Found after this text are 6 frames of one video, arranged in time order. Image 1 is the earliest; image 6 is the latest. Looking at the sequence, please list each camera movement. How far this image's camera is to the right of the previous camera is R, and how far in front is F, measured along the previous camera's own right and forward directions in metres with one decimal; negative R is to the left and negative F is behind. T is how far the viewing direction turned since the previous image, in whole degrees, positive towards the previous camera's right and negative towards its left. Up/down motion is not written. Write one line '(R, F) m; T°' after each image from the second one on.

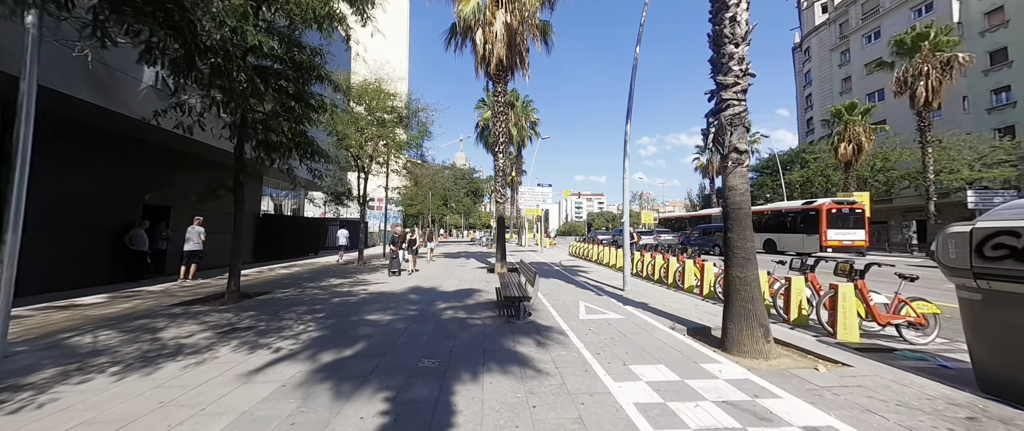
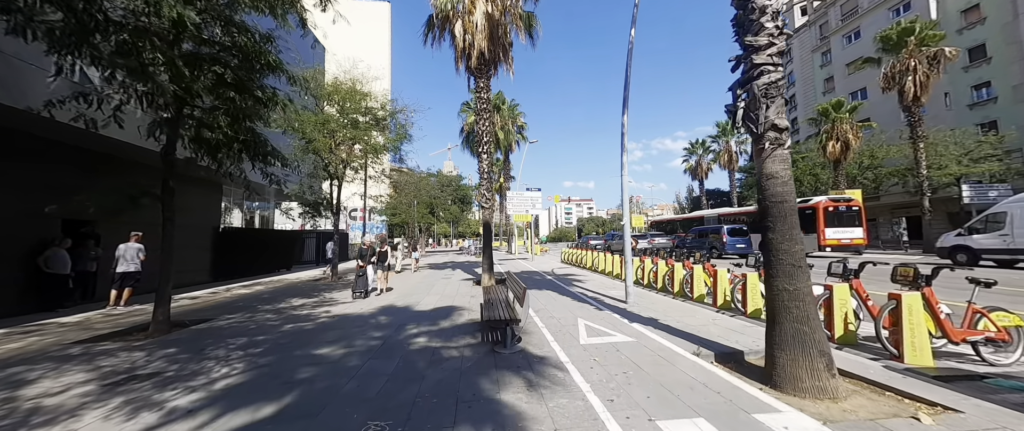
(+0.1, +1.2) m; +2°
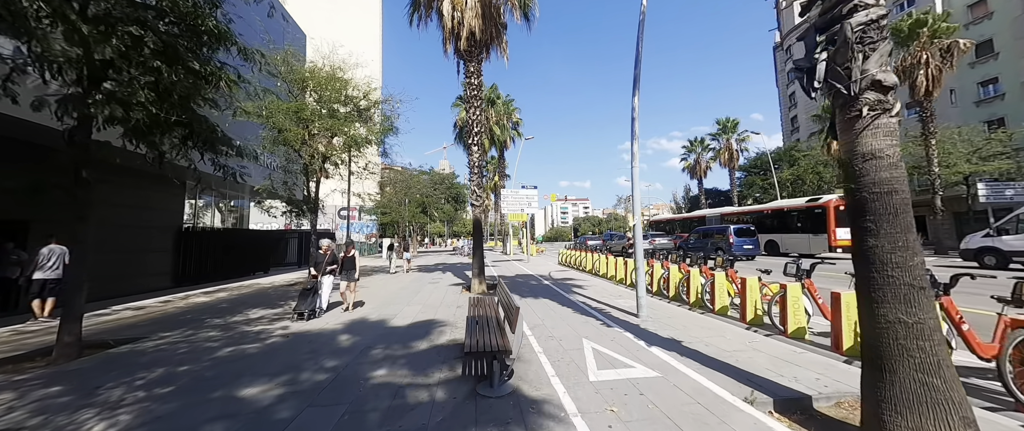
(+0.1, +1.3) m; +1°
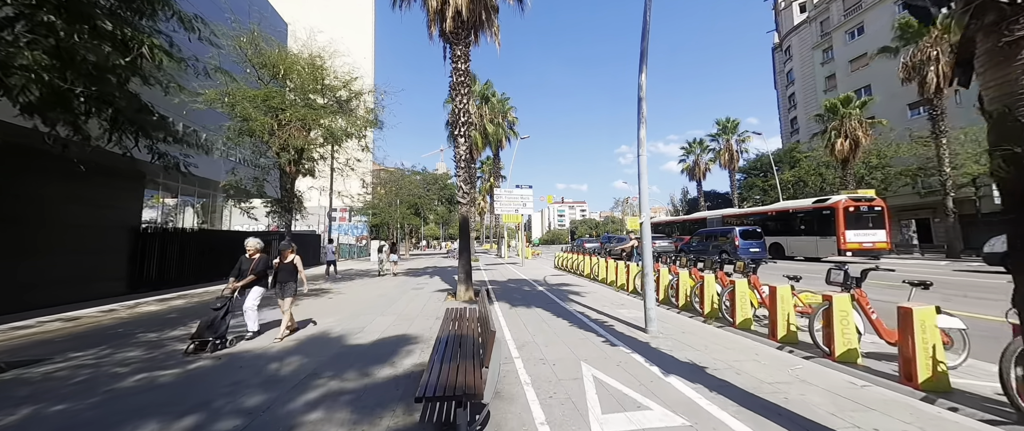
(+0.2, +1.1) m; +1°
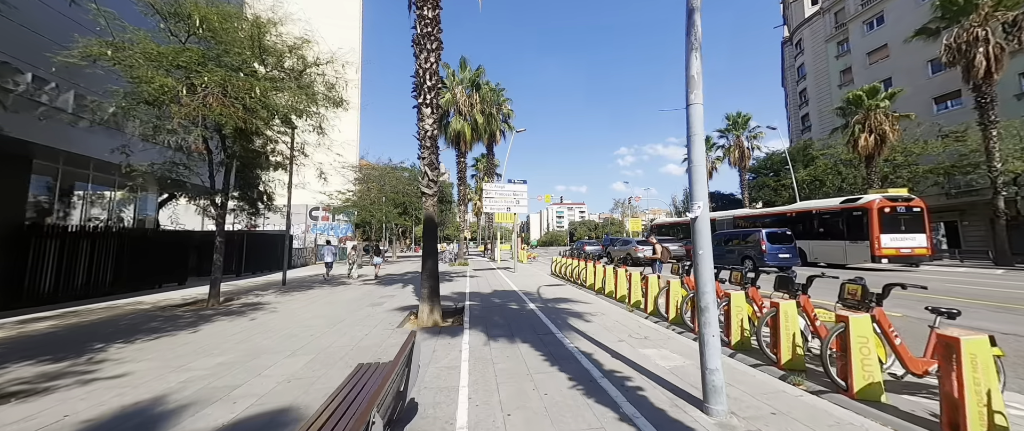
(+0.4, +2.6) m; 0°
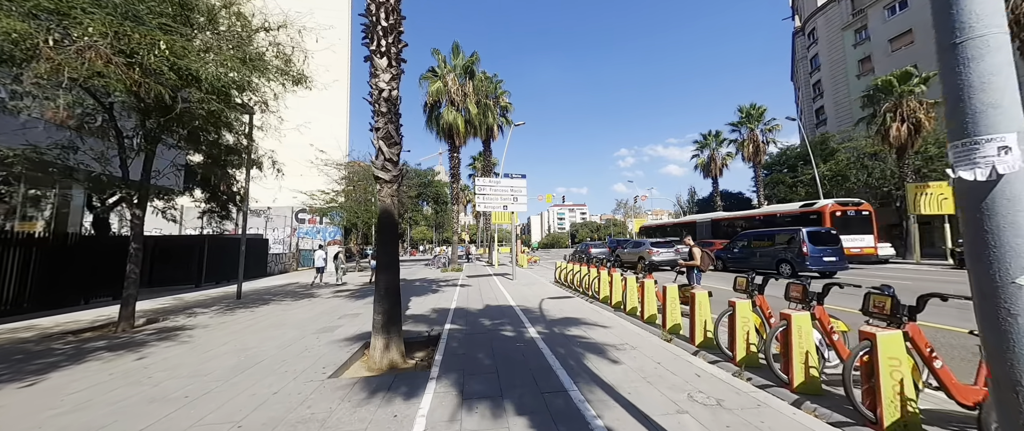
(+0.2, +2.3) m; 0°
